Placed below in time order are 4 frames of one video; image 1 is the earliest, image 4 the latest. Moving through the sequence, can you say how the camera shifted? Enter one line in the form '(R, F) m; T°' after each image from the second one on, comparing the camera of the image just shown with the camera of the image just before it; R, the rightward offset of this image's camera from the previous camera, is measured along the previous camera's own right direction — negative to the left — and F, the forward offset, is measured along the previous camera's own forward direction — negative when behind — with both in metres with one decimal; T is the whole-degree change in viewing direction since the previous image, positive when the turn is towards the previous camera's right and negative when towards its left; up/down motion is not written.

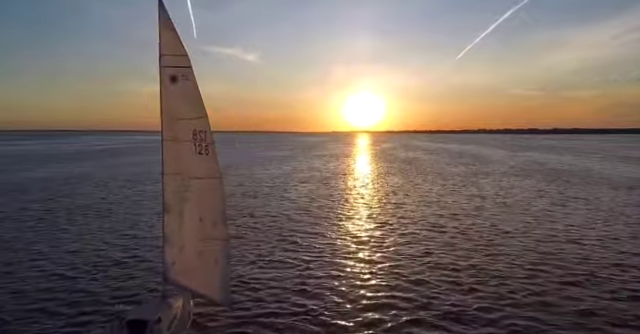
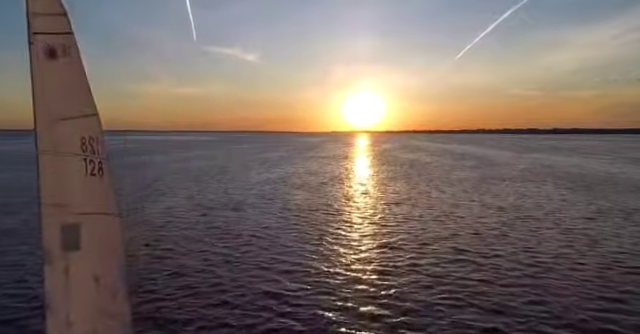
(+0.4, +3.5) m; 0°
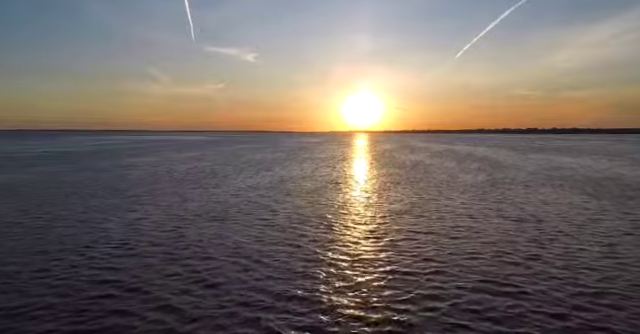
(+0.4, +3.2) m; 0°
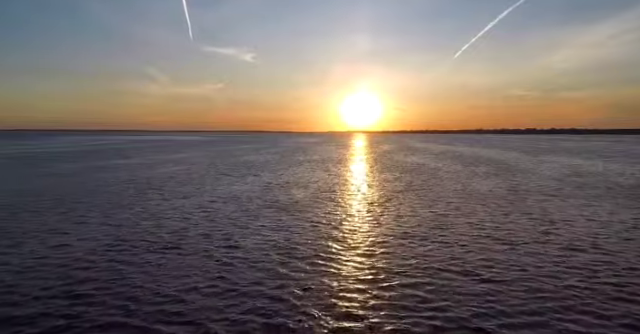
(+0.5, +5.5) m; 0°
